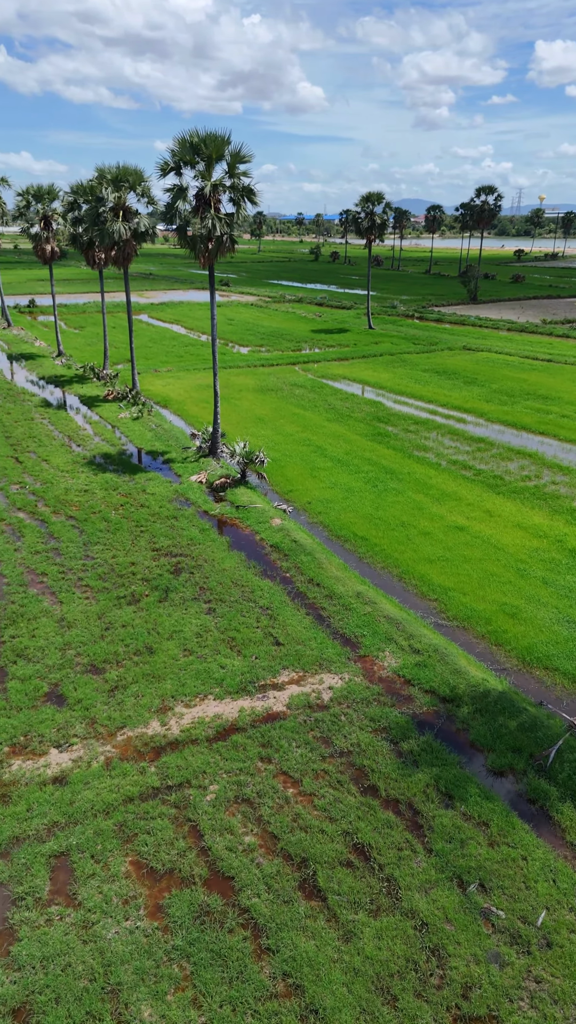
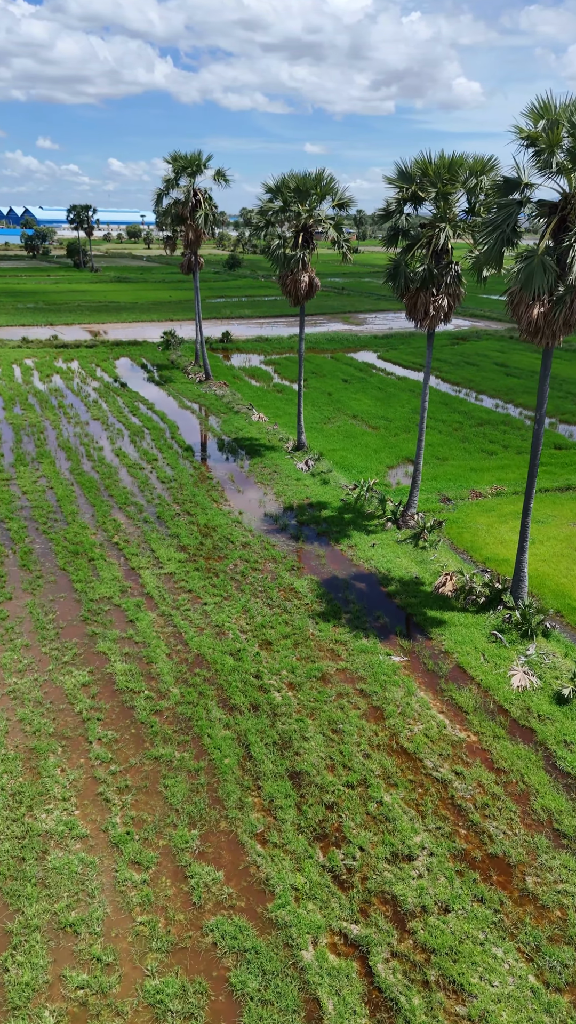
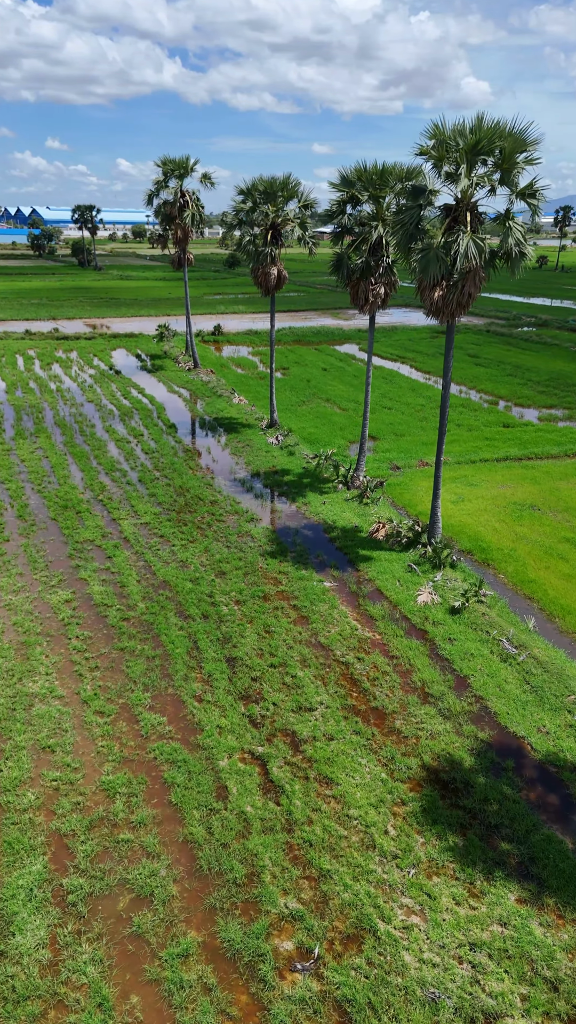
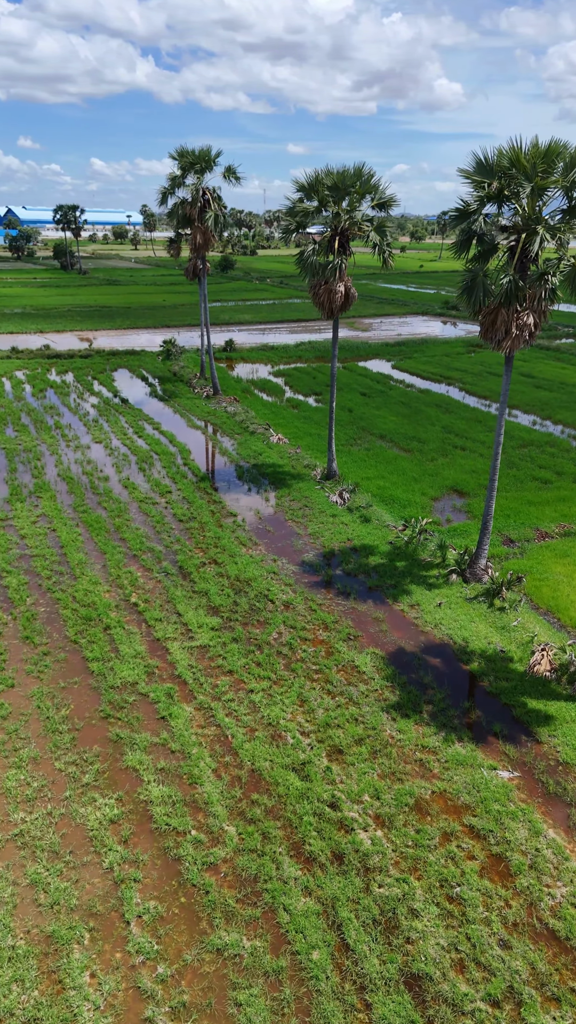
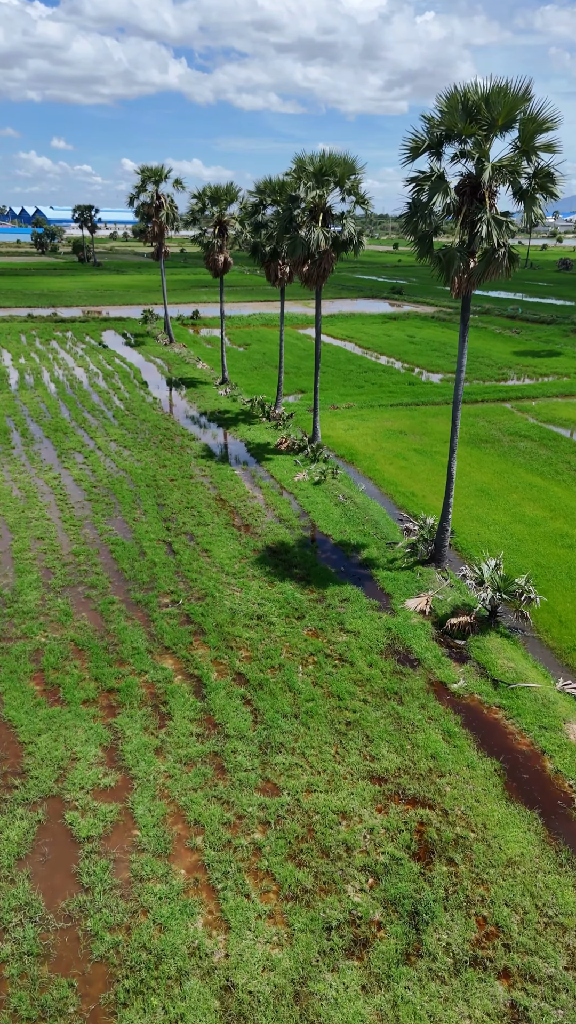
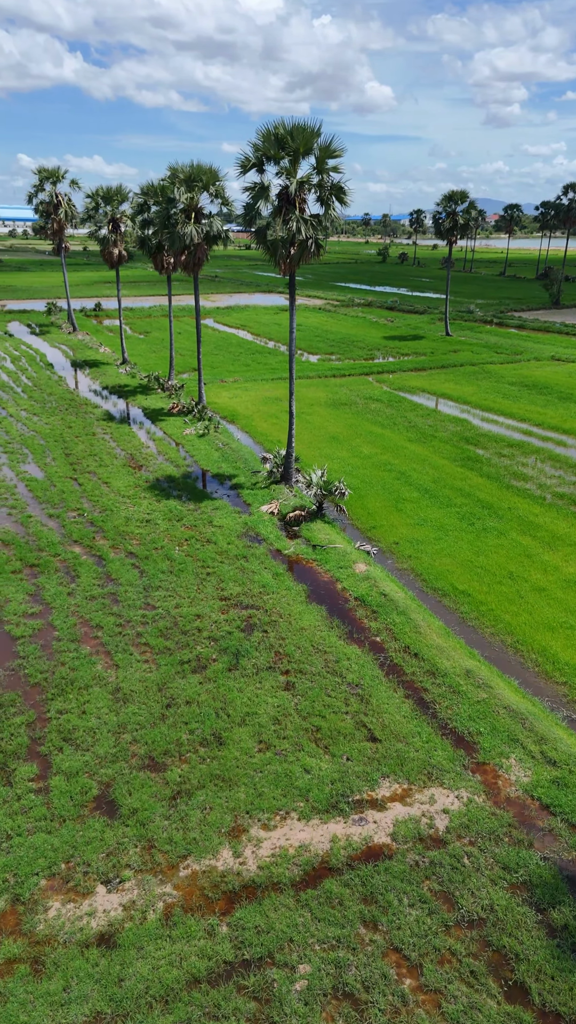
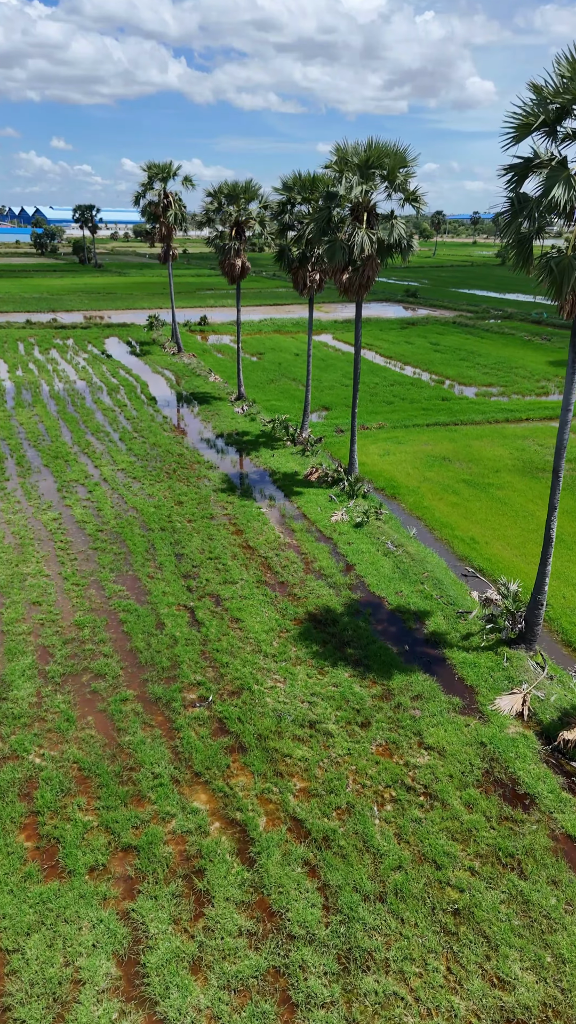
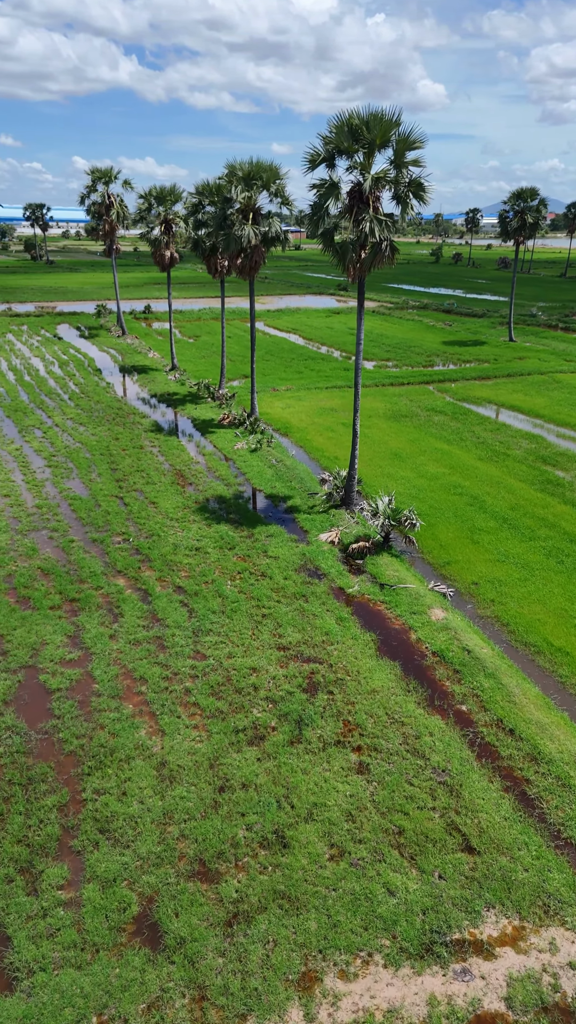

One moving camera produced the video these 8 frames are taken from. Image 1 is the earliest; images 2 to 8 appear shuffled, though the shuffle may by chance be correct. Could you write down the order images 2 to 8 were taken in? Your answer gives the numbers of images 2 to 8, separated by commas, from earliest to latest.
6, 8, 5, 7, 3, 2, 4
